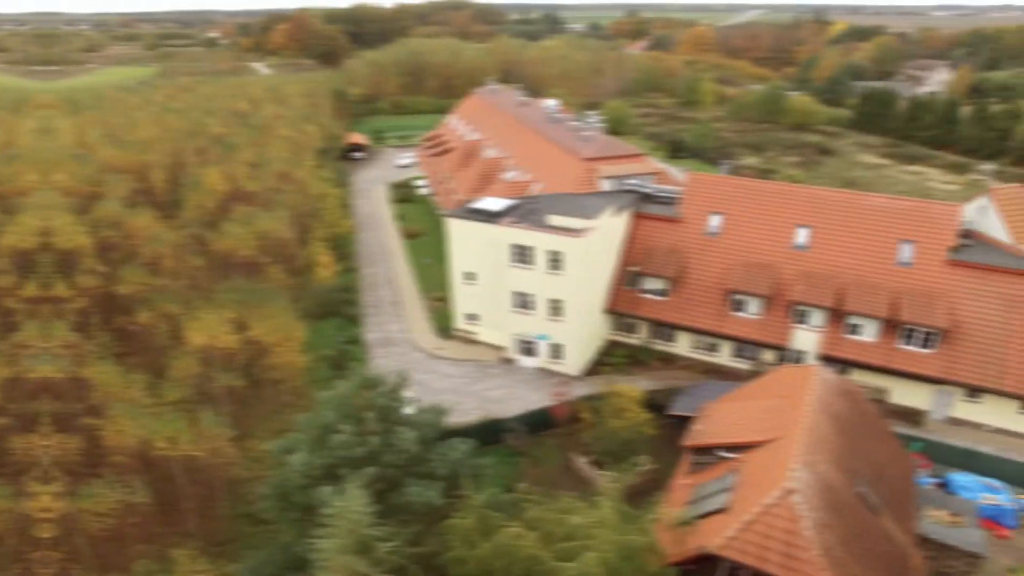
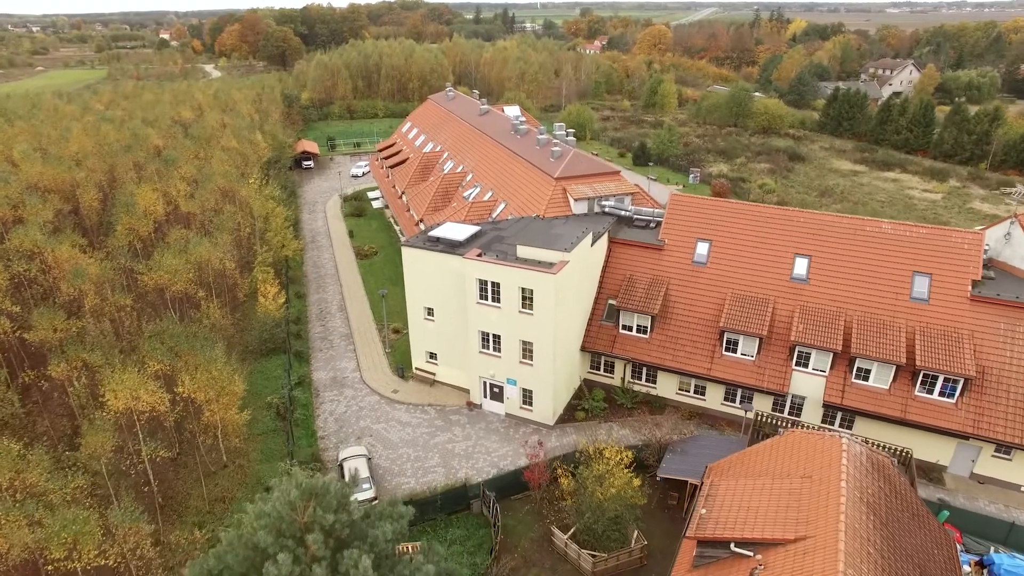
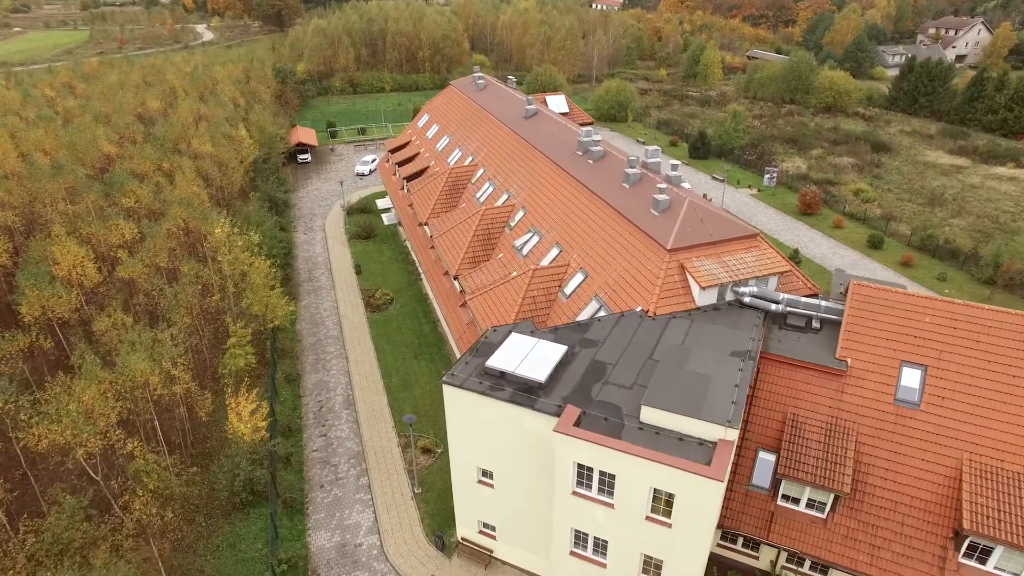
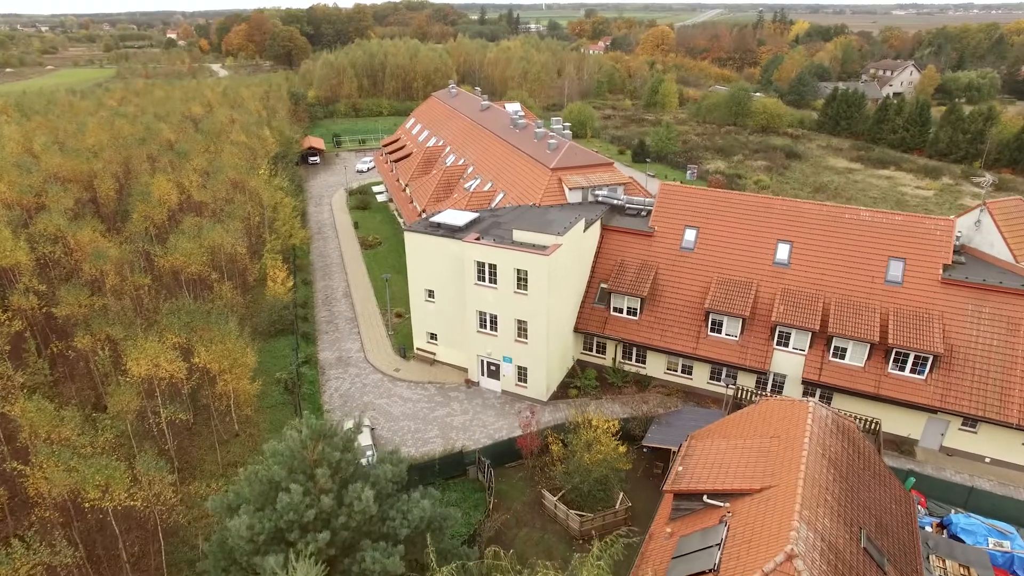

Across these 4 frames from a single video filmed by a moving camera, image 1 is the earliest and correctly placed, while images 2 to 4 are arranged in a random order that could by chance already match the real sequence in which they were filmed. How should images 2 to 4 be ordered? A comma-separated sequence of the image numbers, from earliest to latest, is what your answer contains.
4, 2, 3
